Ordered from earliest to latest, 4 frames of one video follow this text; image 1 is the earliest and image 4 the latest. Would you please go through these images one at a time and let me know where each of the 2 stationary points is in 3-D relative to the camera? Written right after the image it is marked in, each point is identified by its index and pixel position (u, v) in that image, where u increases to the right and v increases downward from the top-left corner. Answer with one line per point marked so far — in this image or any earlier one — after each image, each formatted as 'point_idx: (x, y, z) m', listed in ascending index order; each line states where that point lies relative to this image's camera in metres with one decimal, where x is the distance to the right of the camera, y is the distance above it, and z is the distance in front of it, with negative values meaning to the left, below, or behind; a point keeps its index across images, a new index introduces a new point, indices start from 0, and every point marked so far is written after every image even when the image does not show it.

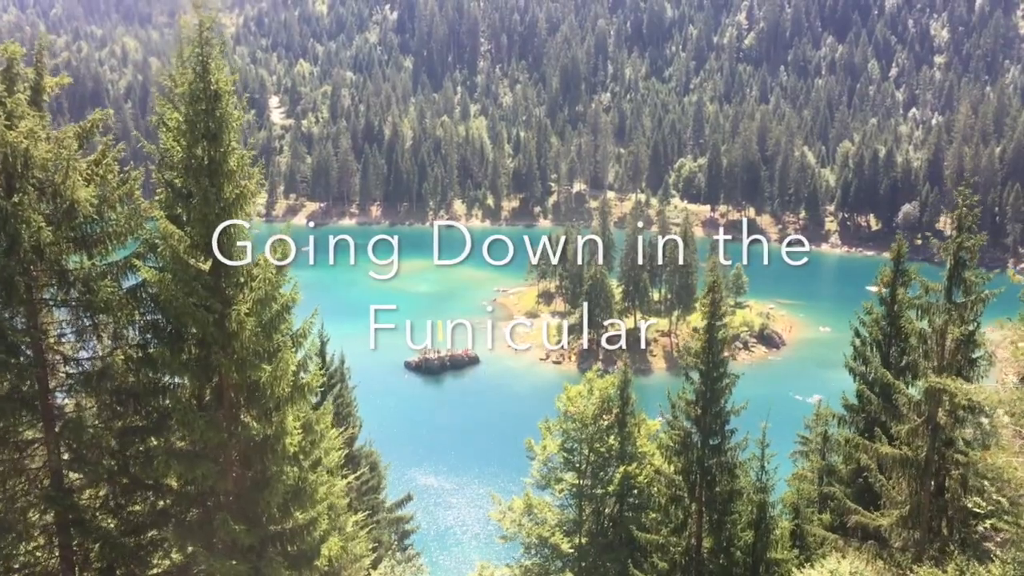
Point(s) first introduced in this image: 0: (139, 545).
0: (-7.2, -5.1, +14.0) m
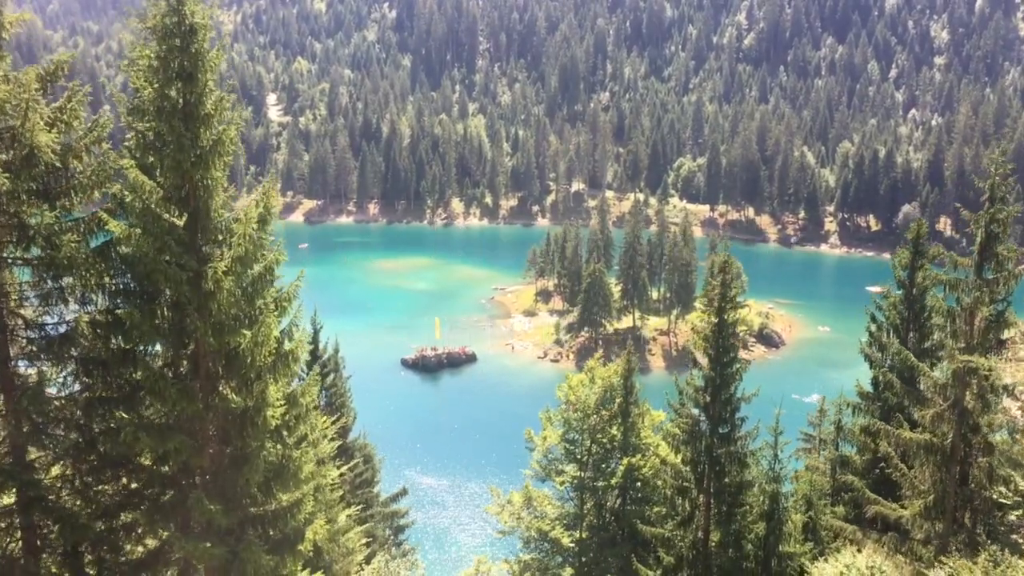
0: (-7.1, -4.4, +12.8) m
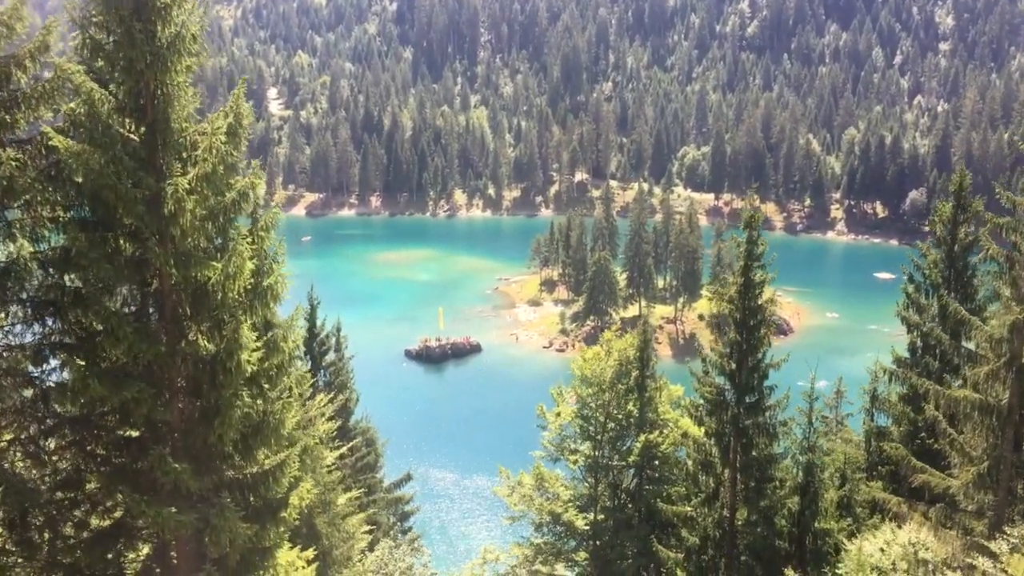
0: (-6.9, -3.3, +11.2) m
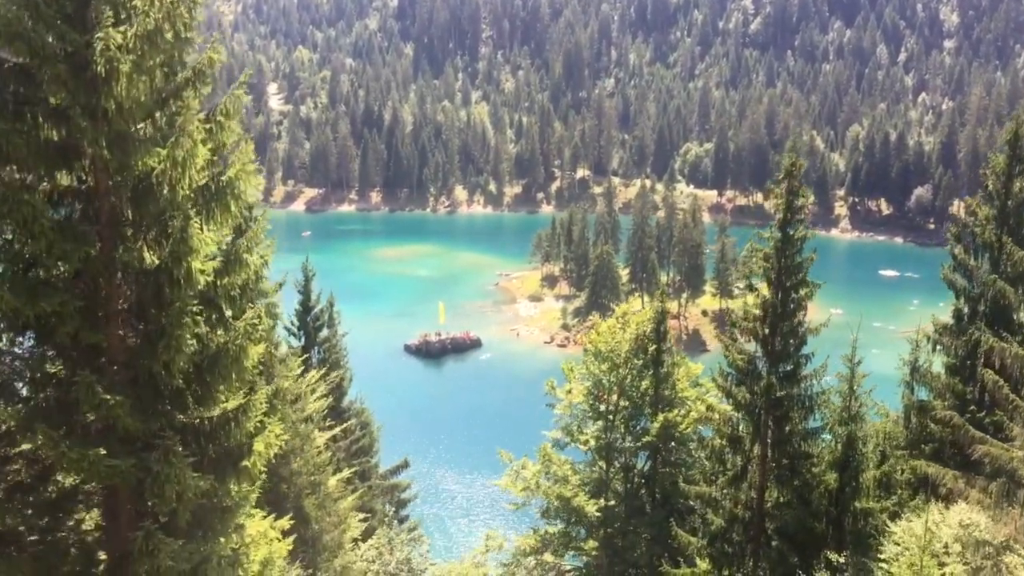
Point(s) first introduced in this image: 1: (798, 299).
0: (-6.7, -2.1, +9.1) m
1: (+7.3, -0.2, +18.5) m
